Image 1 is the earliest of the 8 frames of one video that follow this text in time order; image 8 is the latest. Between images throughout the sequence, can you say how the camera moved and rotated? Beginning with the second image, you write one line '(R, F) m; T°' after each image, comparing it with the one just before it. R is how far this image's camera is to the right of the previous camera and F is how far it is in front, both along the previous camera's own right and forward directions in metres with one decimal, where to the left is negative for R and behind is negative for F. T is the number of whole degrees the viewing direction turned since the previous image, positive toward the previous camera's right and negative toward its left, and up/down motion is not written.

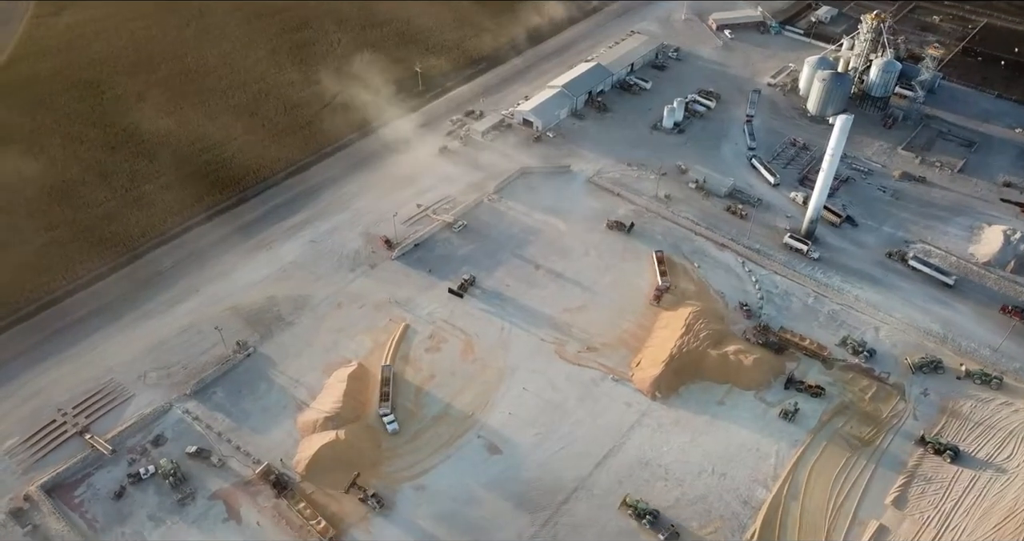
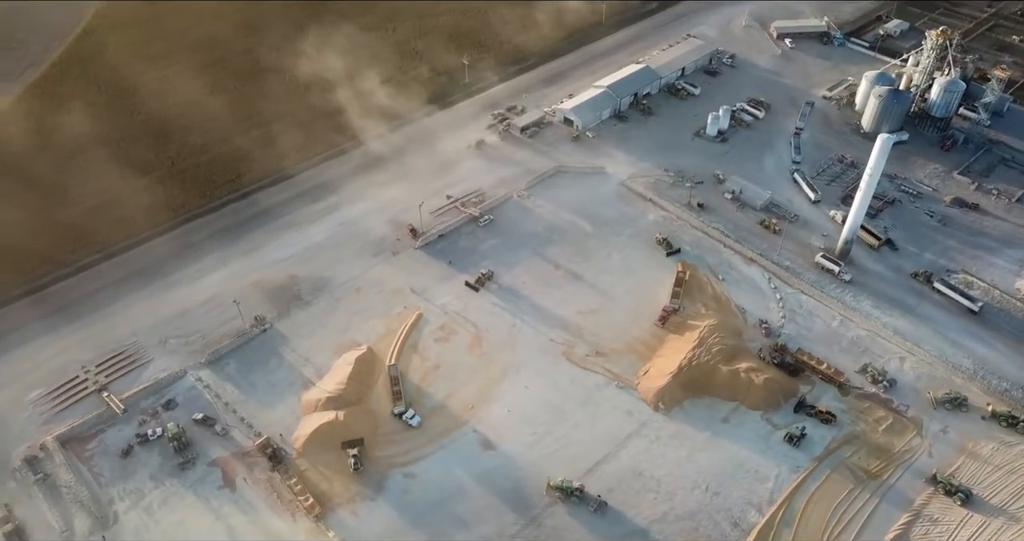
(+2.6, +0.2) m; -5°
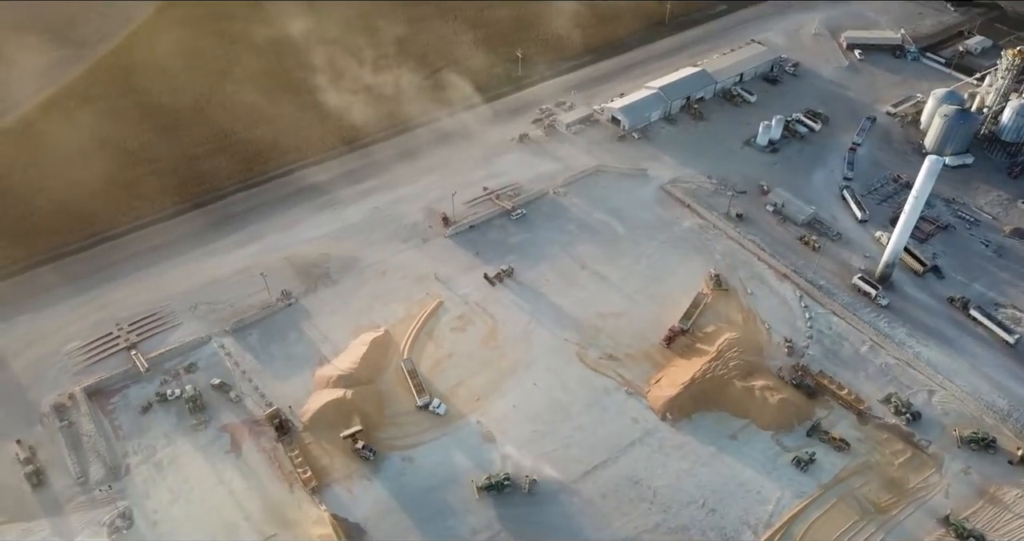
(+2.4, +0.2) m; -5°
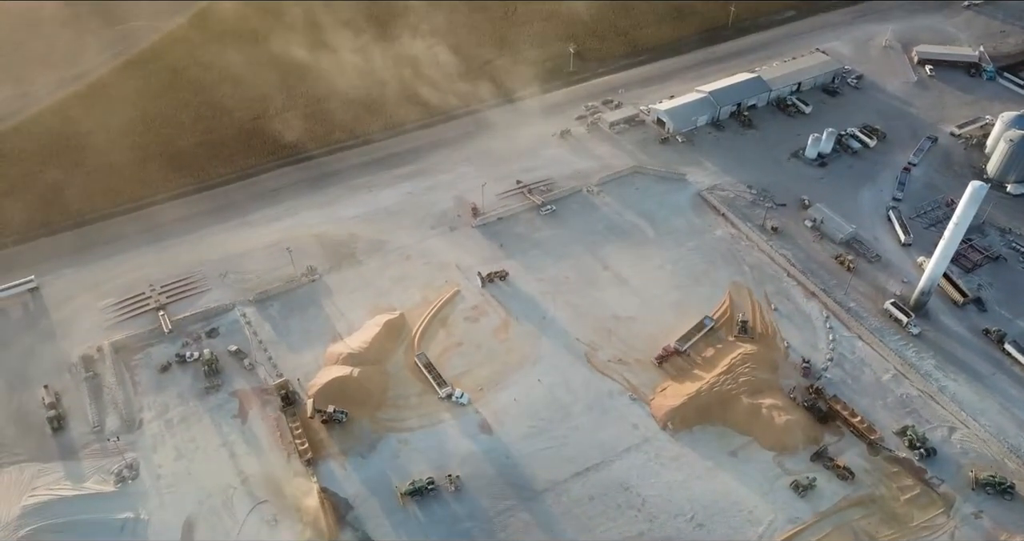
(+2.6, +0.1) m; -5°
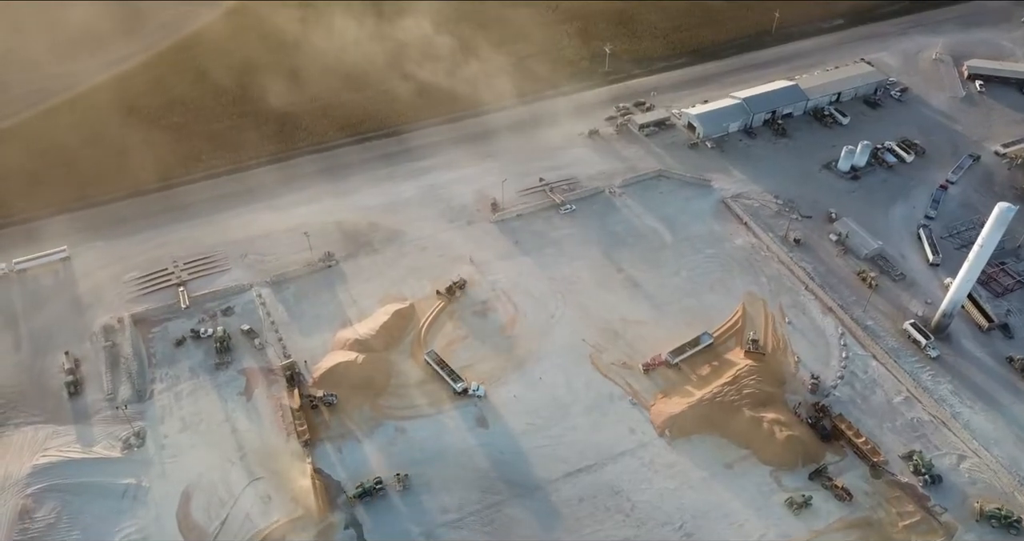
(+1.9, 0.0) m; -3°
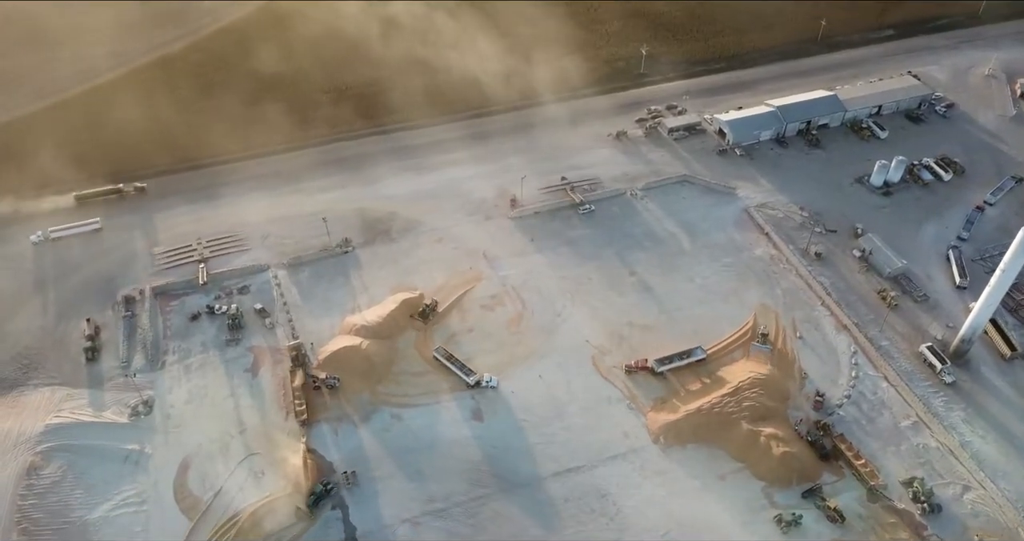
(+2.1, -0.1) m; -4°
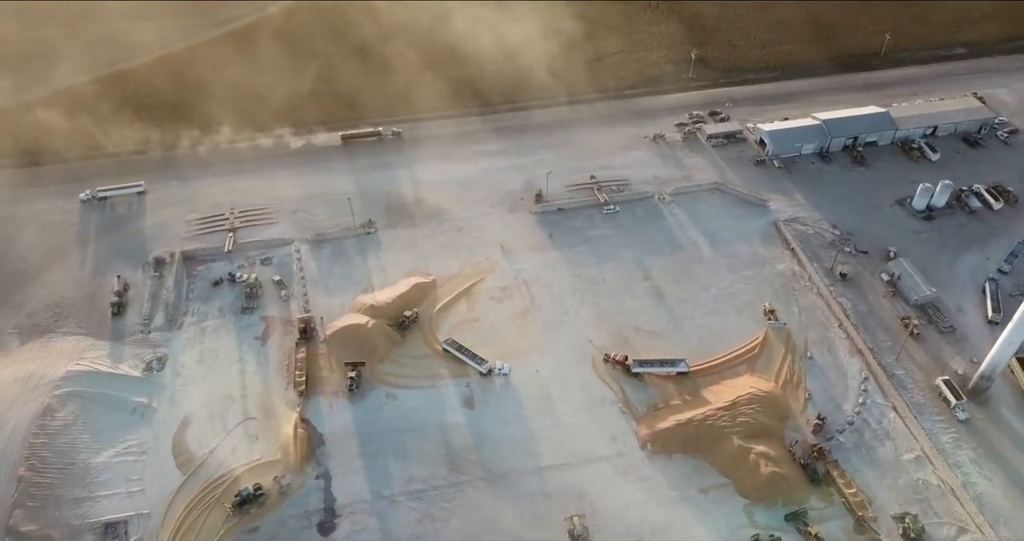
(+3.0, -0.2) m; -5°
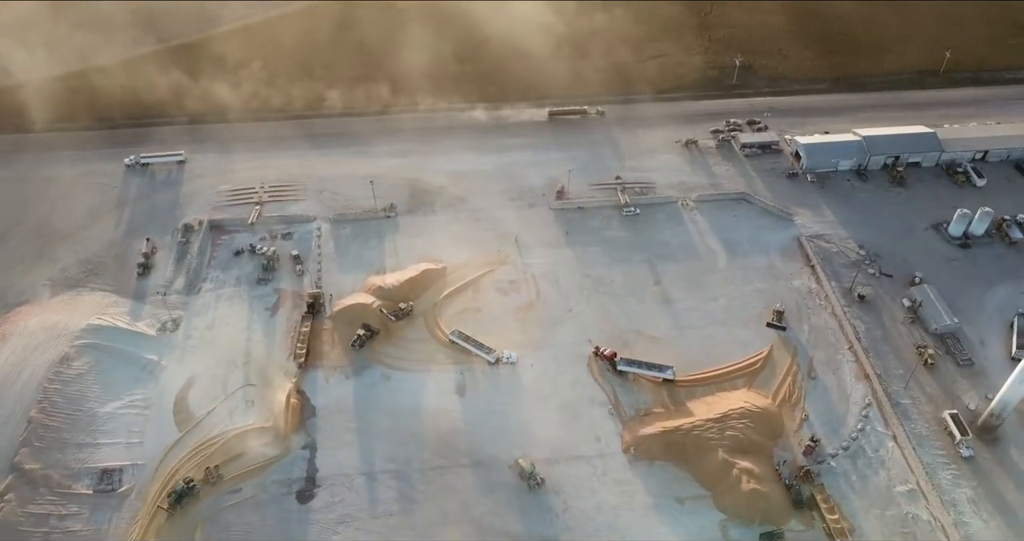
(+2.9, -0.2) m; -4°
